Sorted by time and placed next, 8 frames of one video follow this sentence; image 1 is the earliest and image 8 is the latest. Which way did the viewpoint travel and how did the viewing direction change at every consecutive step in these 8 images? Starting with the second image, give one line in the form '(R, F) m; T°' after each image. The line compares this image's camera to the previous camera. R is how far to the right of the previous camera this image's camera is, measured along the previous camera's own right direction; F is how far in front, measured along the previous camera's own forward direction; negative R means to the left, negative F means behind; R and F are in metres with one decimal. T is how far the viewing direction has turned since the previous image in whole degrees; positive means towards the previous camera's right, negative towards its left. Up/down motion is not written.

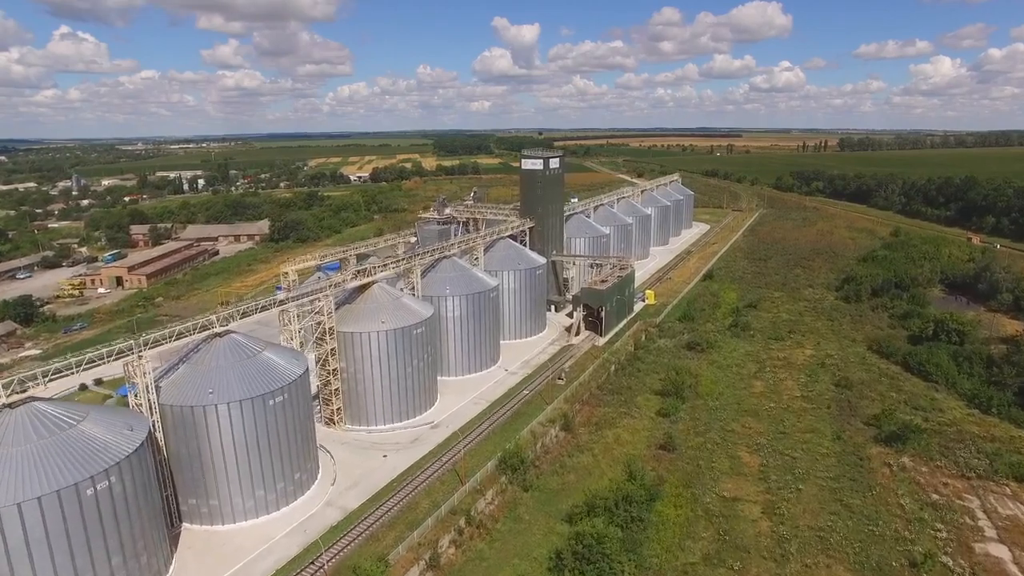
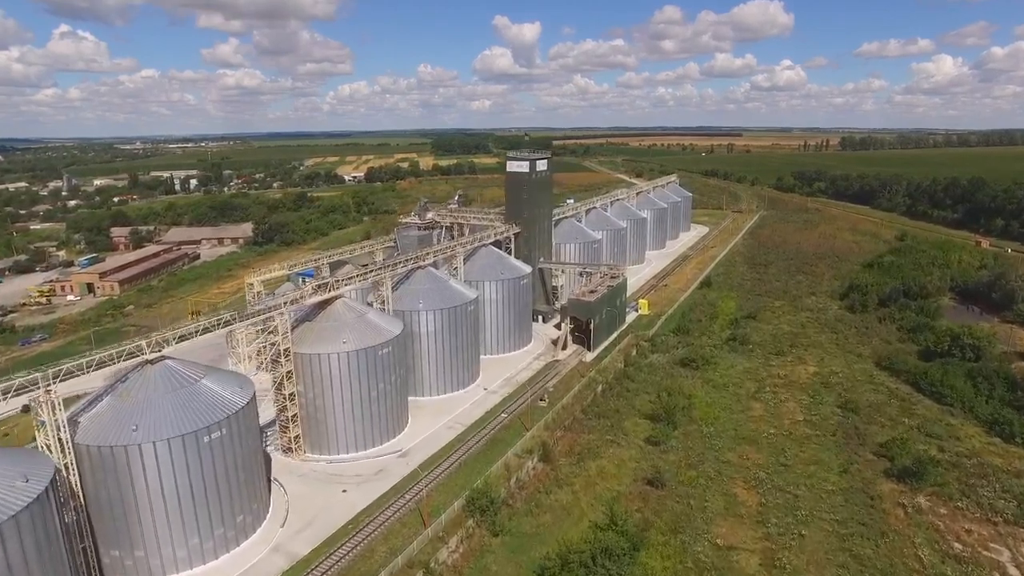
(+1.4, +3.0) m; 0°
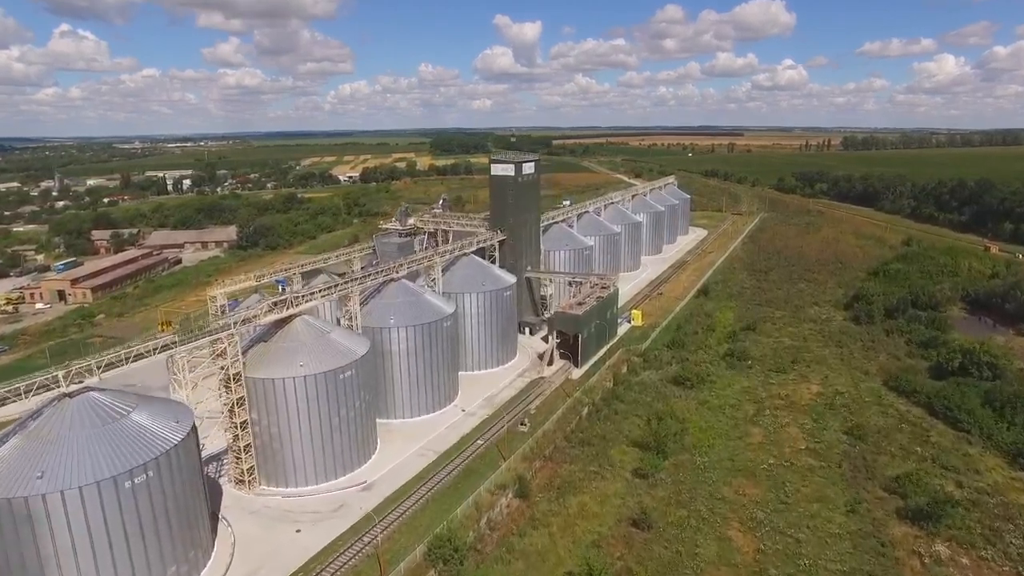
(+1.3, +2.8) m; 0°
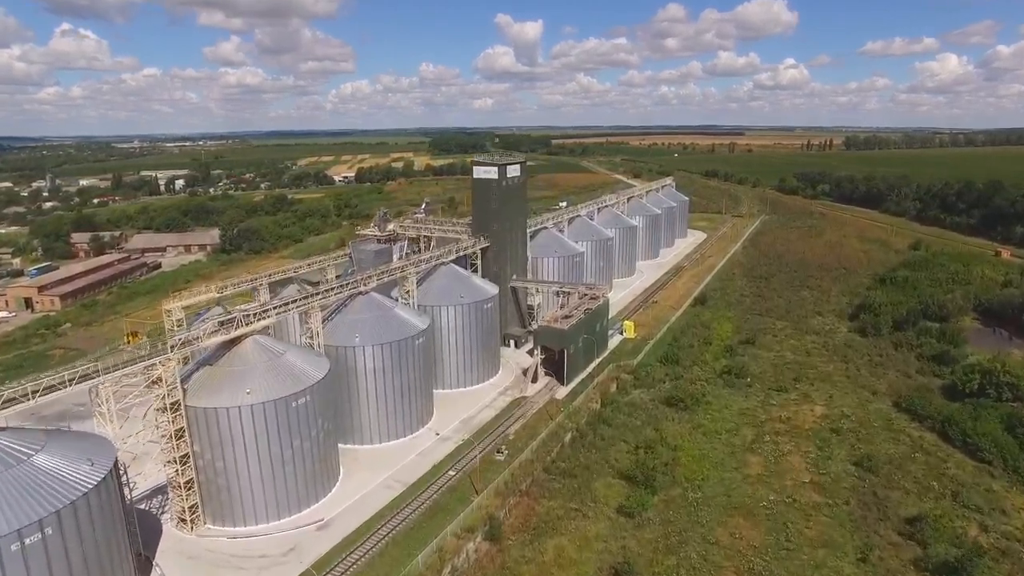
(+1.3, +2.8) m; 0°
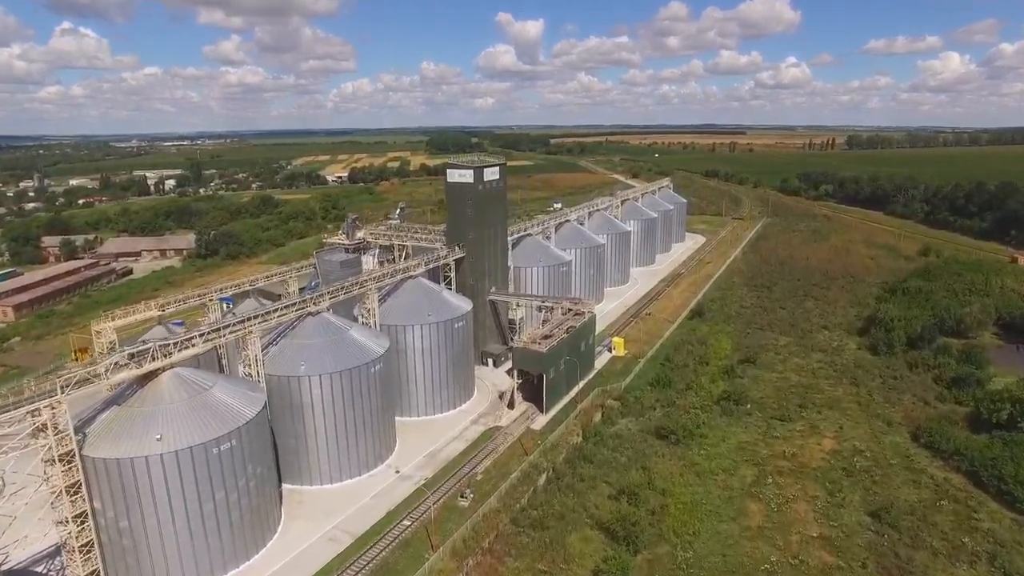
(+1.6, +3.8) m; 0°
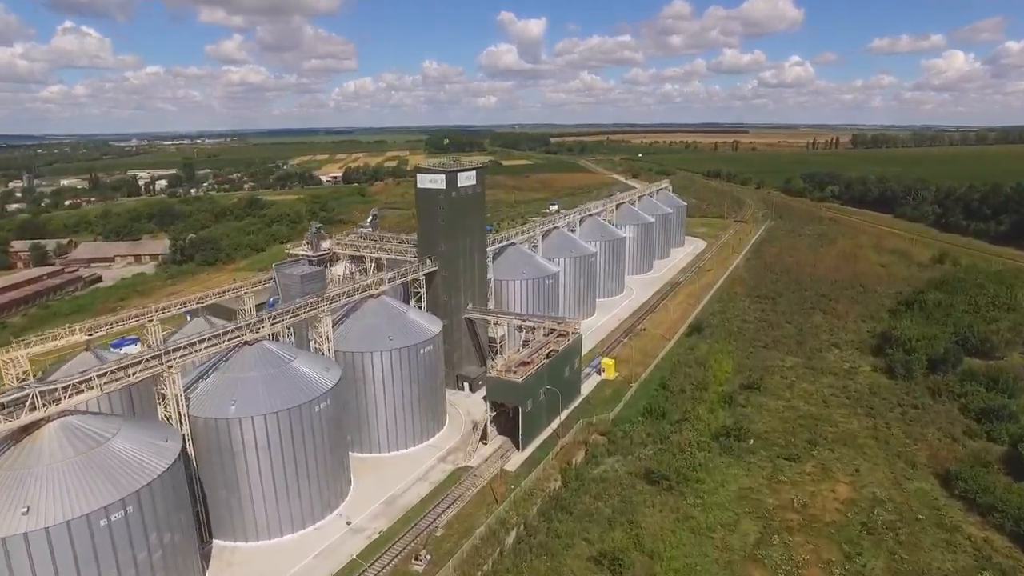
(+1.5, +3.9) m; 0°
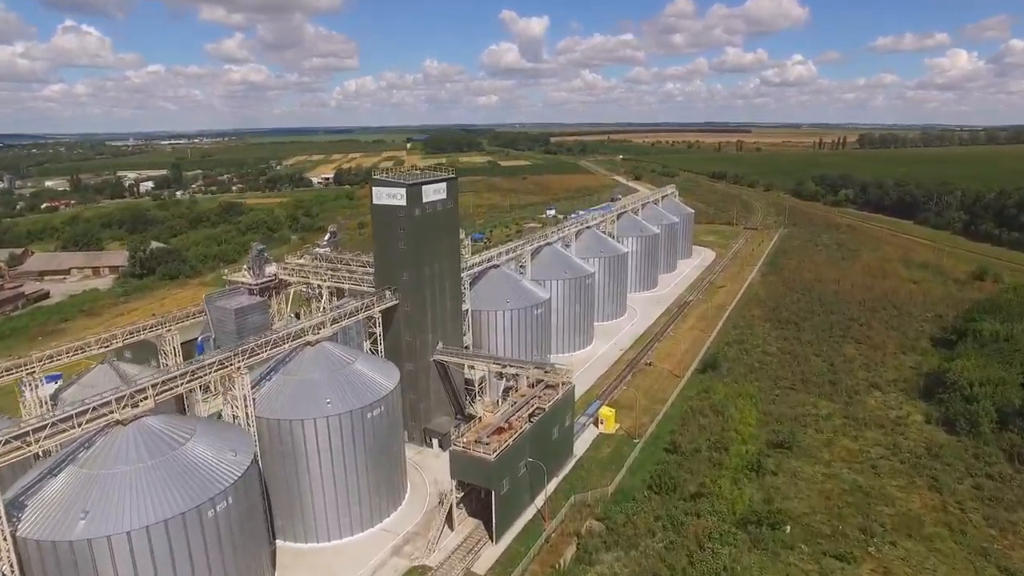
(+1.2, +6.6) m; 0°
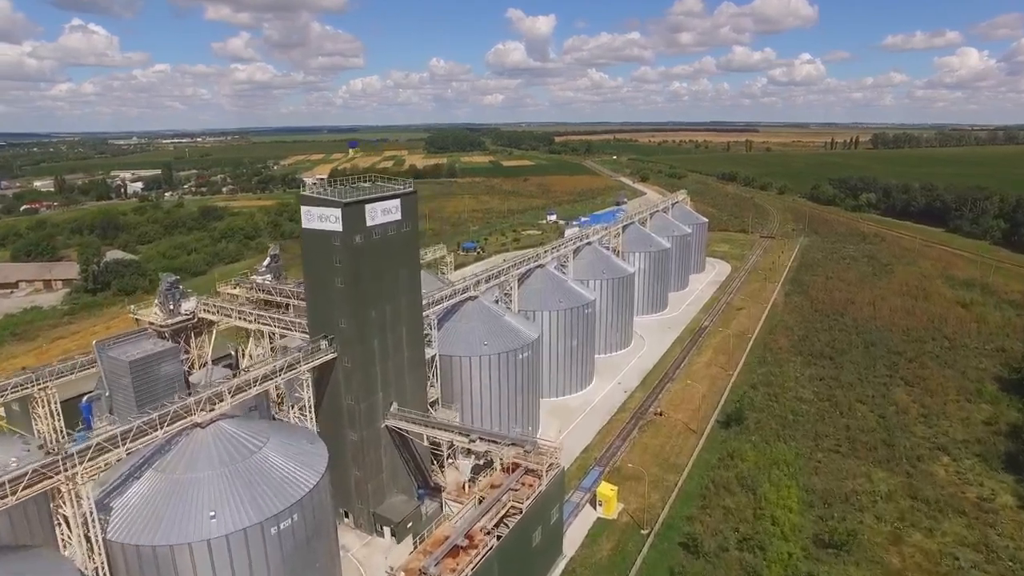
(+1.3, +7.0) m; -1°
